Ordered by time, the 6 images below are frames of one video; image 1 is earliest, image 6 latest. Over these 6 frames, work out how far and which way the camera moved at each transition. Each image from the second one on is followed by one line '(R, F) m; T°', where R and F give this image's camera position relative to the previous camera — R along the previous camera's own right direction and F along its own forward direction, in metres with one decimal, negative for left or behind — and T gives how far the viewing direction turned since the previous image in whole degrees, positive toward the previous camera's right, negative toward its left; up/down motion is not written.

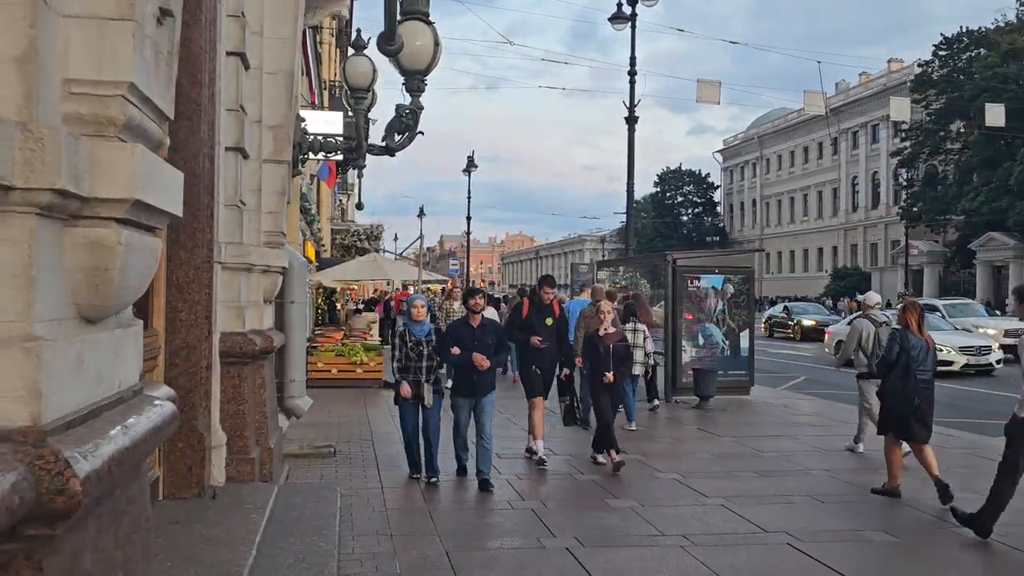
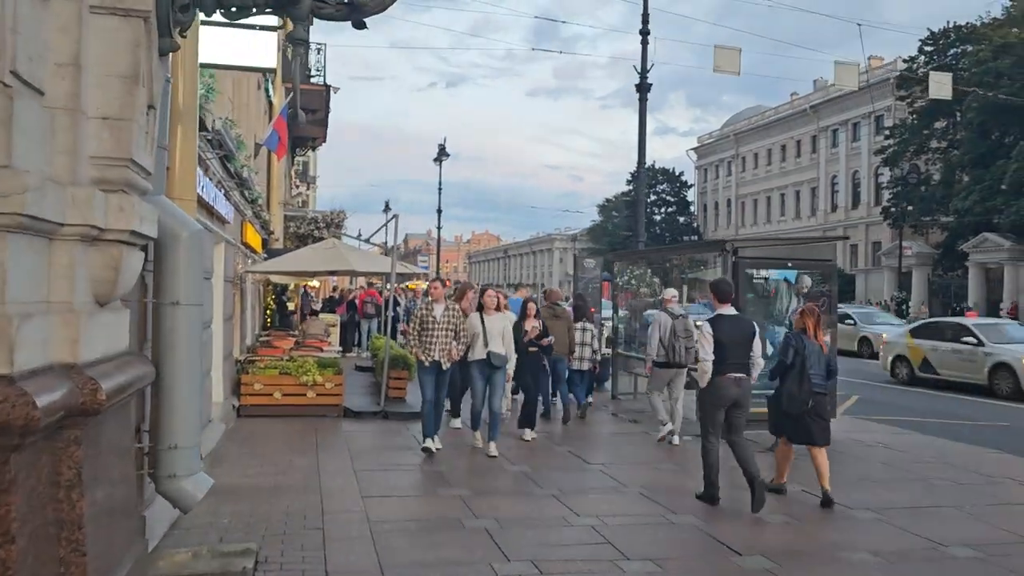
(-0.5, +4.0) m; +2°
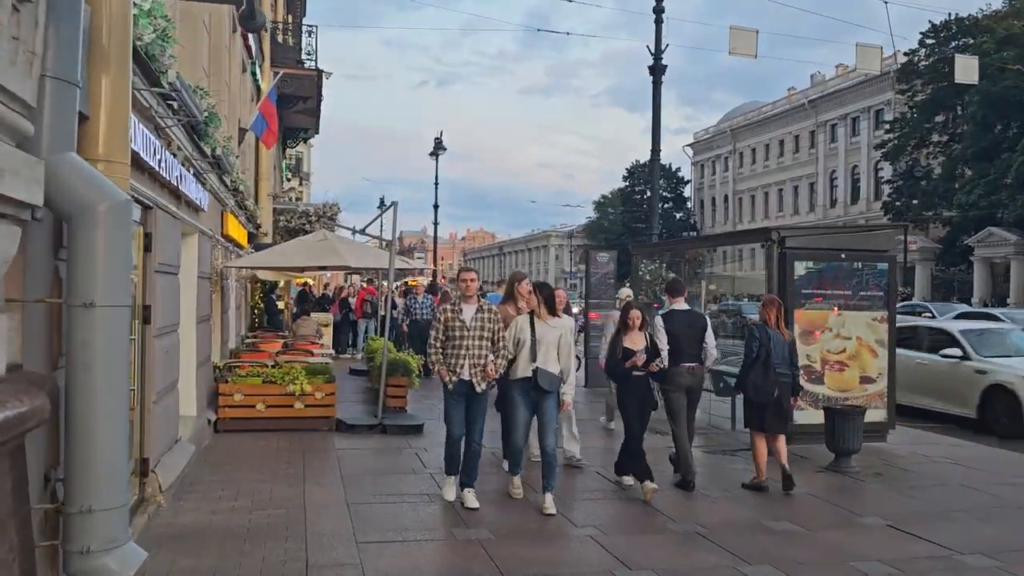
(-0.2, +1.4) m; 0°
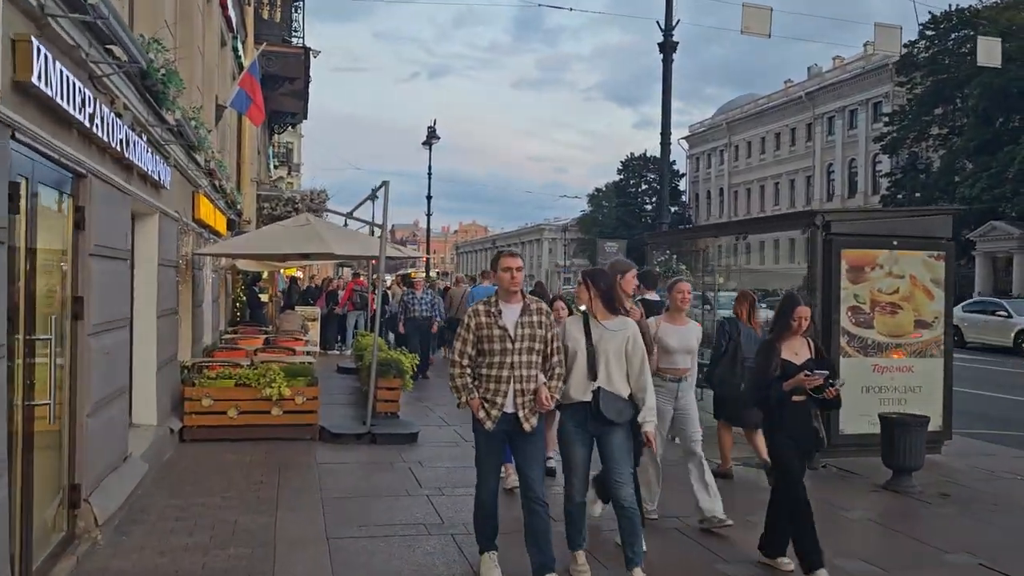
(-0.1, +1.2) m; 0°
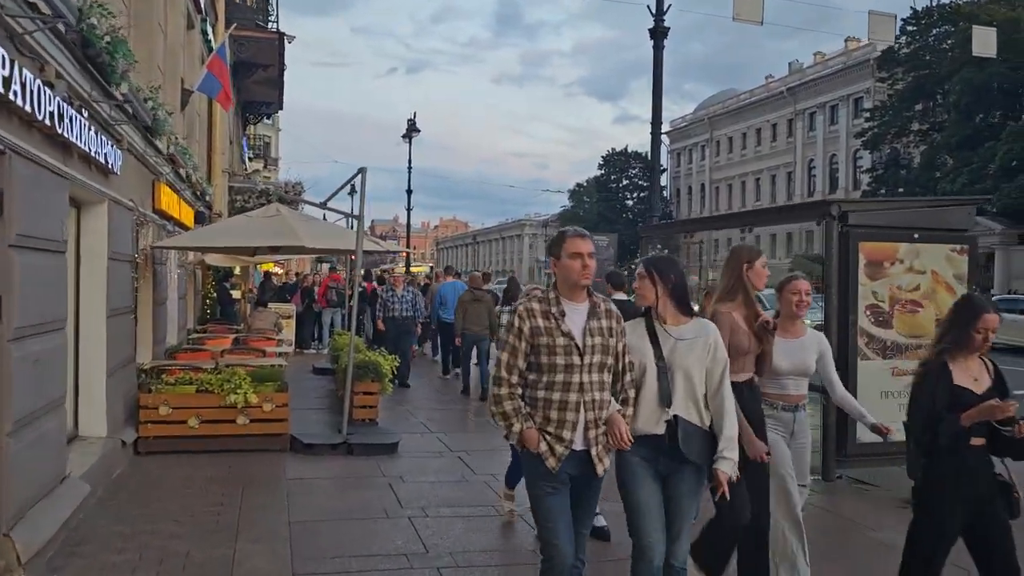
(-0.1, +0.8) m; +1°
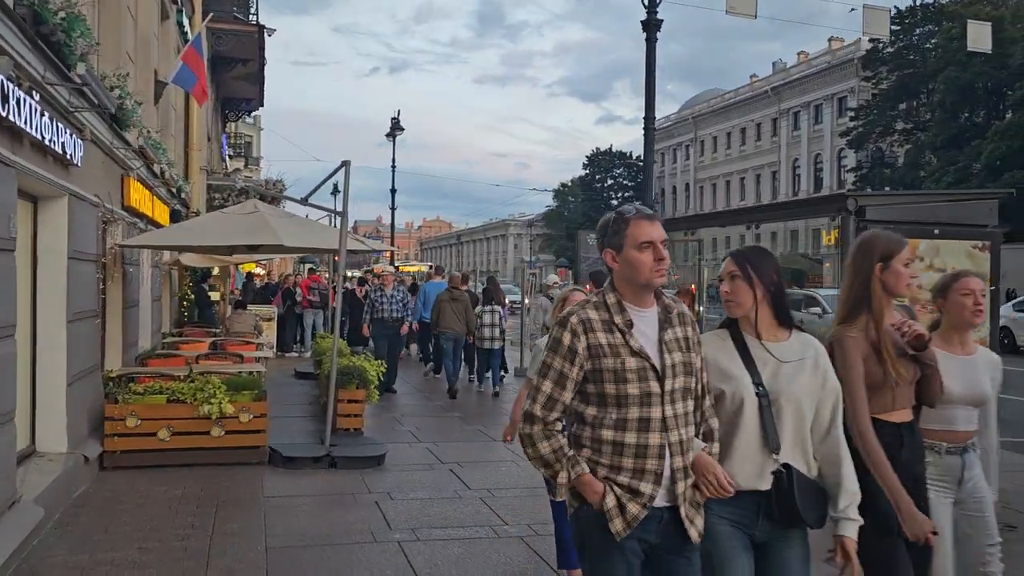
(-0.1, +0.6) m; +1°
